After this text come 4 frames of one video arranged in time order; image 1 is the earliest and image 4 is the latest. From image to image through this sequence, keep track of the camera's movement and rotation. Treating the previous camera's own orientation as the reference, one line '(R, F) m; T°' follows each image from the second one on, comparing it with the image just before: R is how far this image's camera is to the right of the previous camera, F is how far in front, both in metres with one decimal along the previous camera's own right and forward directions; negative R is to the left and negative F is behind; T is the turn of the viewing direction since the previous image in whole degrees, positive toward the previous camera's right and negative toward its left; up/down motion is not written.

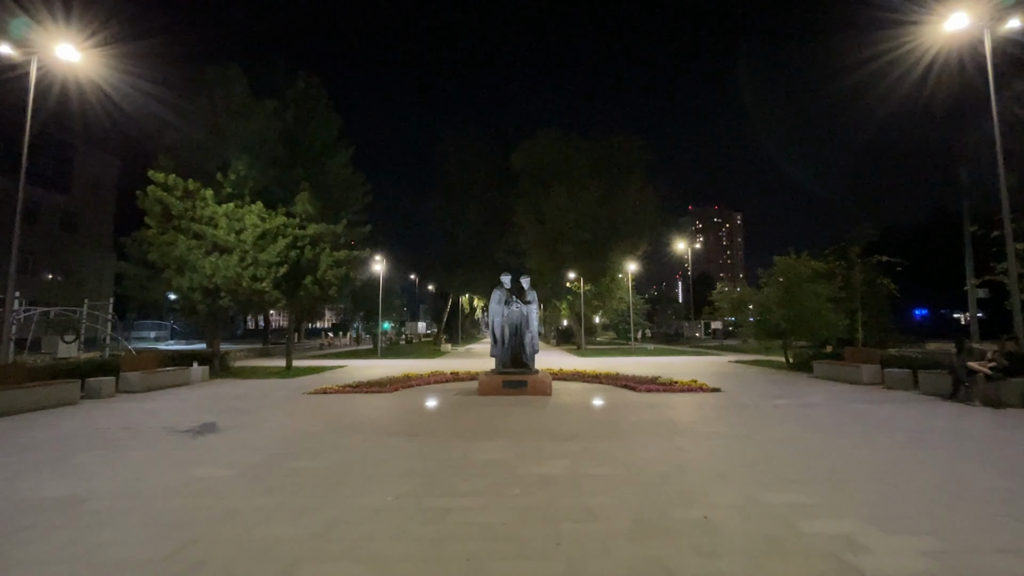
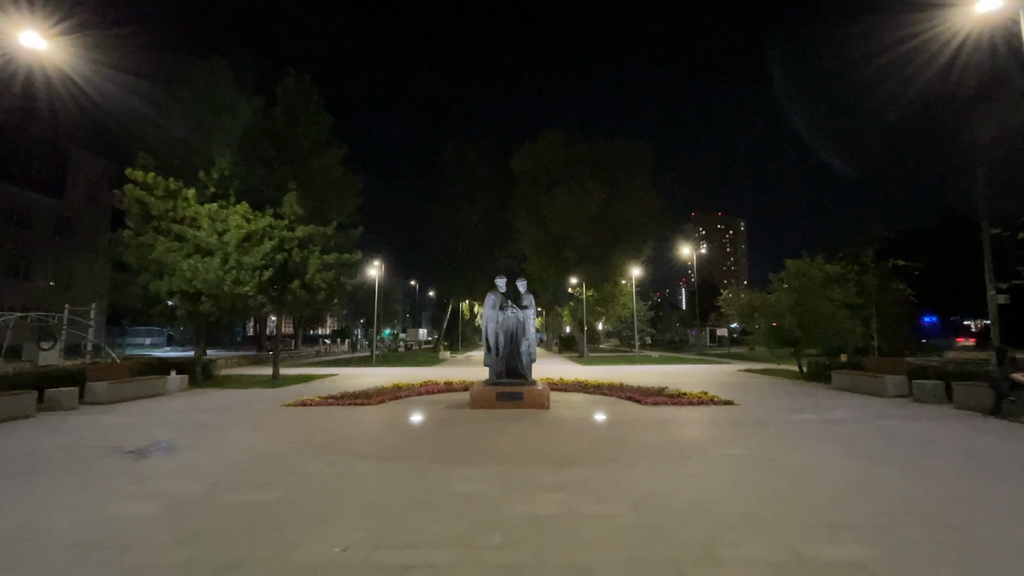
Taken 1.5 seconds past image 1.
(+0.2, +1.3) m; 0°
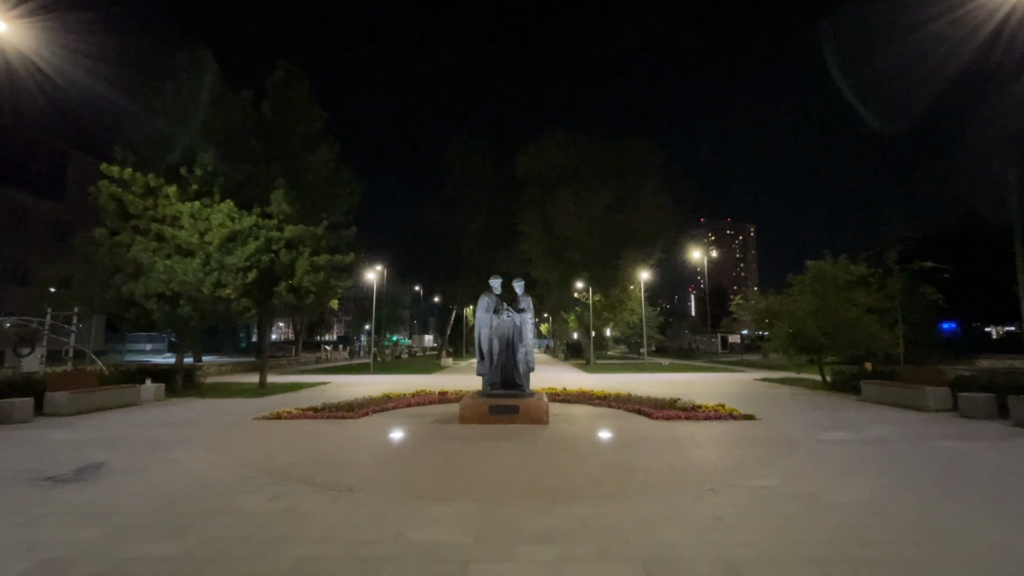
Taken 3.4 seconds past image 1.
(+0.3, +1.5) m; -1°
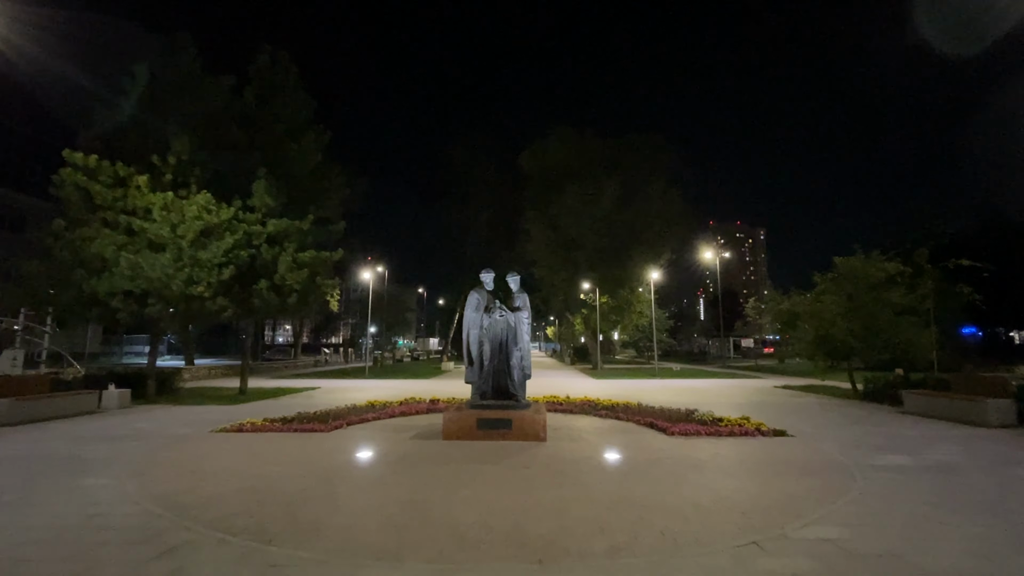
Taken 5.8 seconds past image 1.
(+0.3, +1.8) m; -1°
